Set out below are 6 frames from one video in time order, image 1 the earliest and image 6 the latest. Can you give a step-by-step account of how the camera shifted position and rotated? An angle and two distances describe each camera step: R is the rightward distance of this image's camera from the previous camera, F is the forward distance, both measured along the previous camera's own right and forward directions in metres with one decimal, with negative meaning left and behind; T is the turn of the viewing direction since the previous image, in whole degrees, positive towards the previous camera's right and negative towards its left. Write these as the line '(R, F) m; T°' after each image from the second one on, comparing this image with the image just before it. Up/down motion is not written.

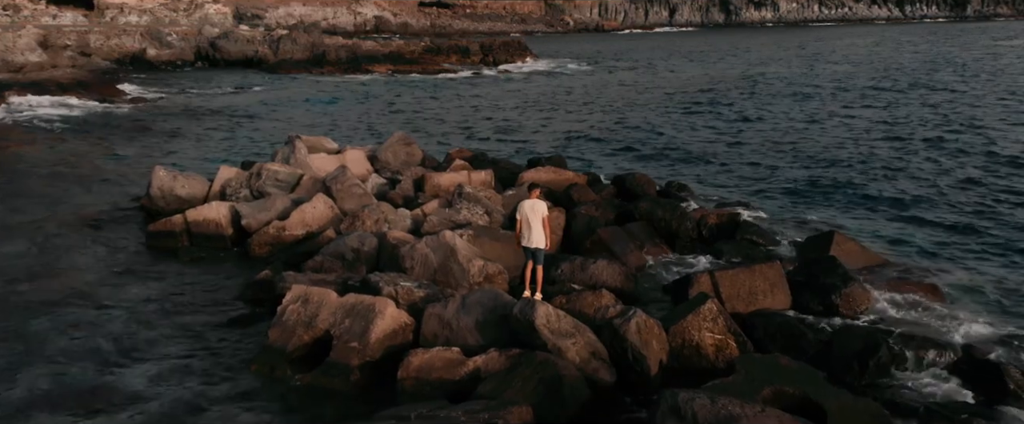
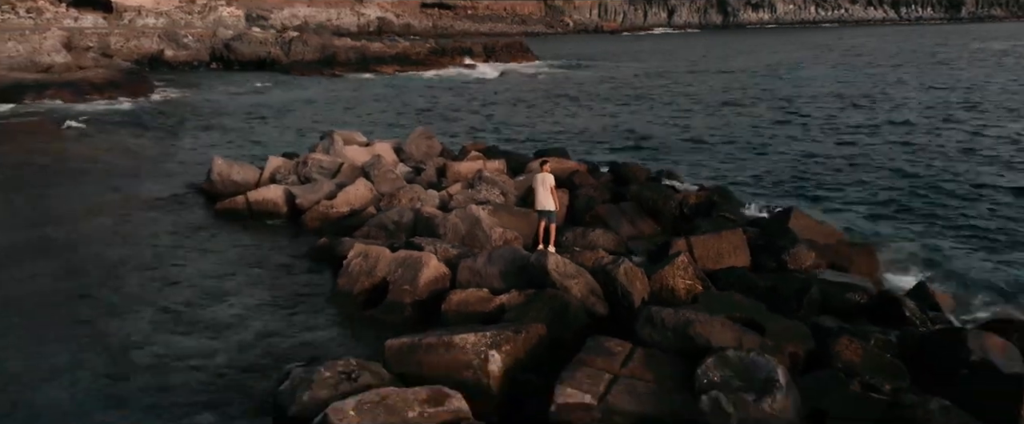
(-0.1, -1.2) m; 0°
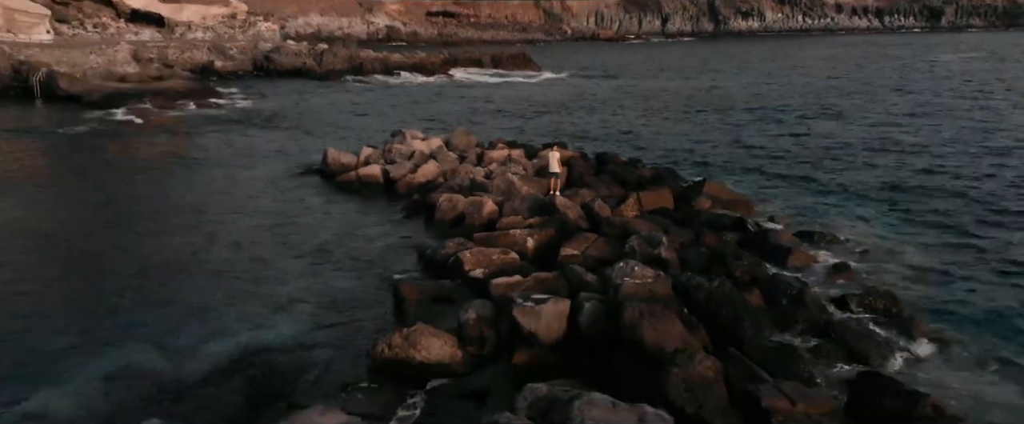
(-0.3, -4.2) m; 0°
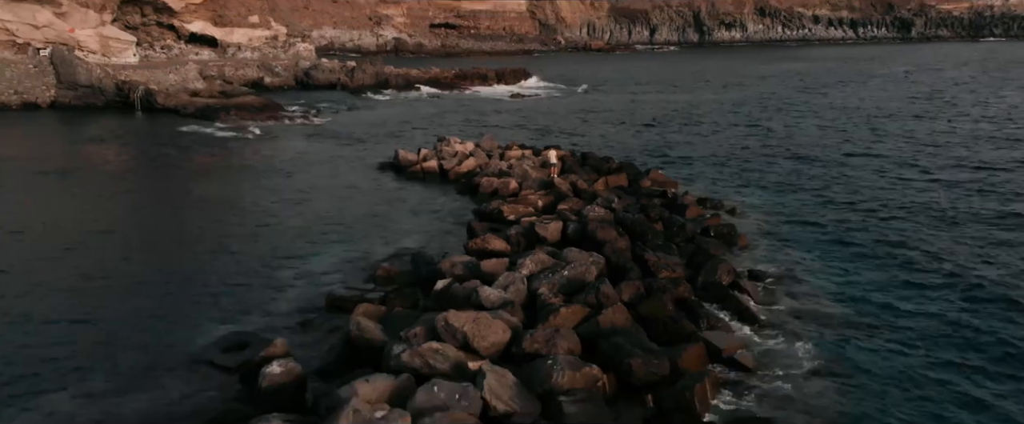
(-0.4, -6.1) m; 0°
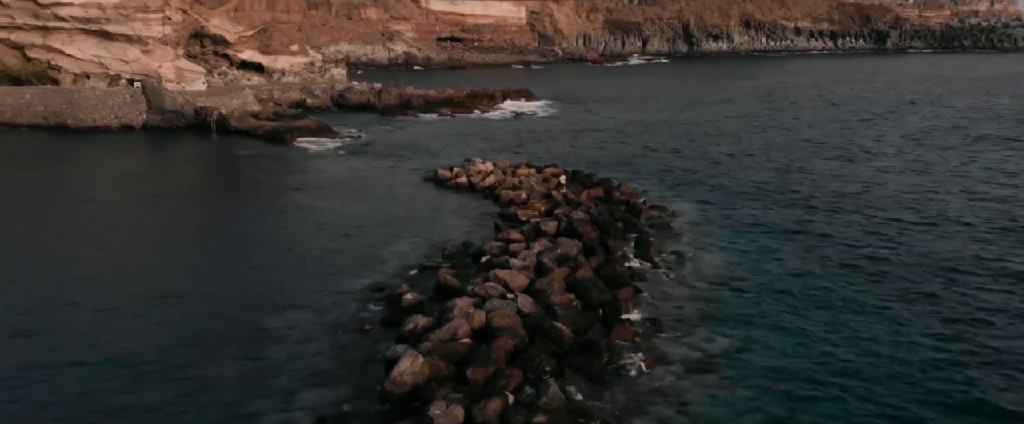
(-0.3, -7.0) m; 0°
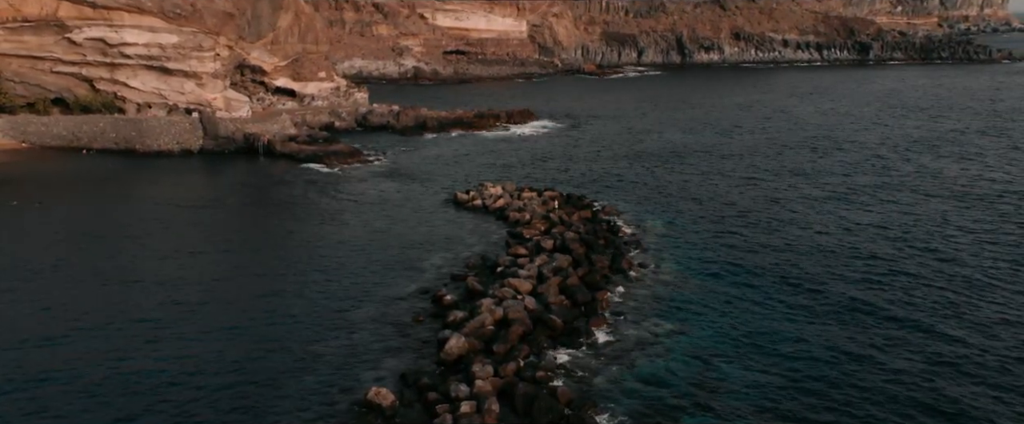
(-0.2, -6.1) m; 0°
